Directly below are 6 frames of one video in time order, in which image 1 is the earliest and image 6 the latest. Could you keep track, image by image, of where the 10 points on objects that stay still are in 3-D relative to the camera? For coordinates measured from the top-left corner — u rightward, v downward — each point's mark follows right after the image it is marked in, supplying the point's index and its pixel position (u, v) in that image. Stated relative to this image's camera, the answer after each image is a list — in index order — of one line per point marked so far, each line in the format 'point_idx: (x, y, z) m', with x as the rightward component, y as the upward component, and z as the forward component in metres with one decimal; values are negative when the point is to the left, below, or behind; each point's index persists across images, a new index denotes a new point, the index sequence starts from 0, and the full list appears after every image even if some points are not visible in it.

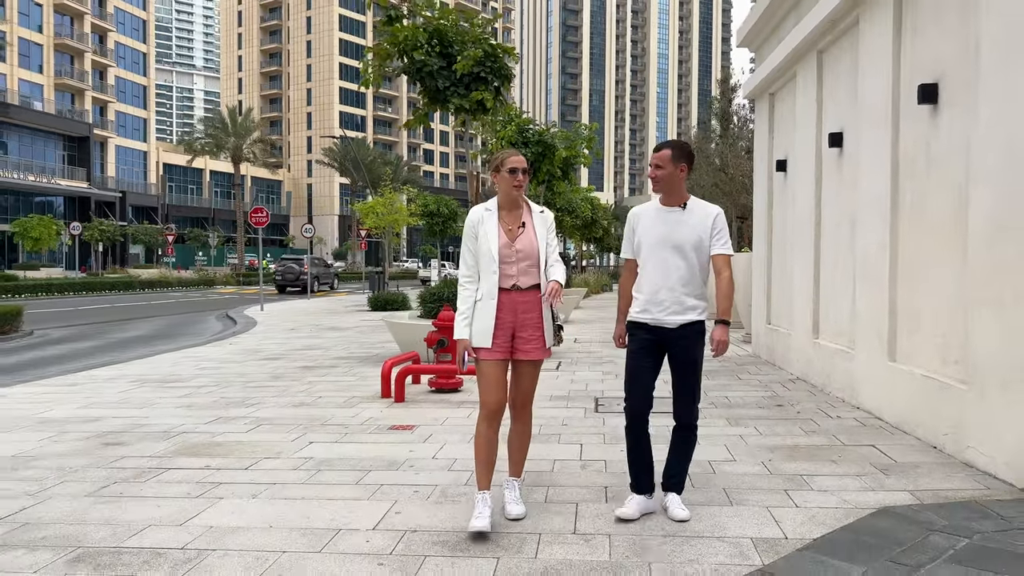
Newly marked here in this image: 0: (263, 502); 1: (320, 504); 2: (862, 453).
0: (-1.3, -1.1, +4.3) m
1: (-0.9, -1.1, +4.2) m
2: (+2.2, -1.0, +5.2) m
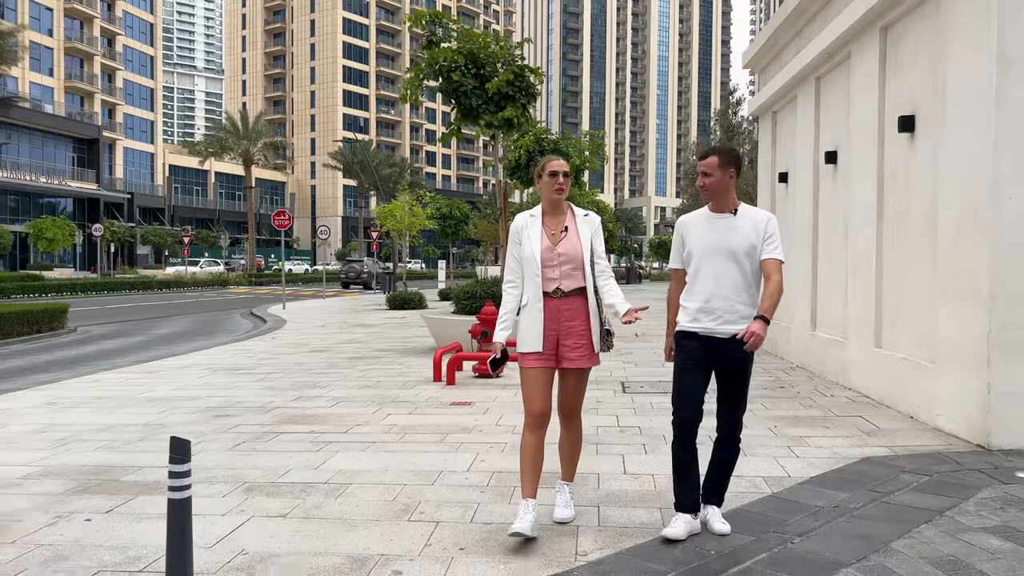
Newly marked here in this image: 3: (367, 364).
0: (-0.9, -1.1, +5.4) m
1: (-0.6, -1.1, +5.3) m
2: (+2.6, -1.0, +6.2) m
3: (-1.8, -1.0, +10.0) m
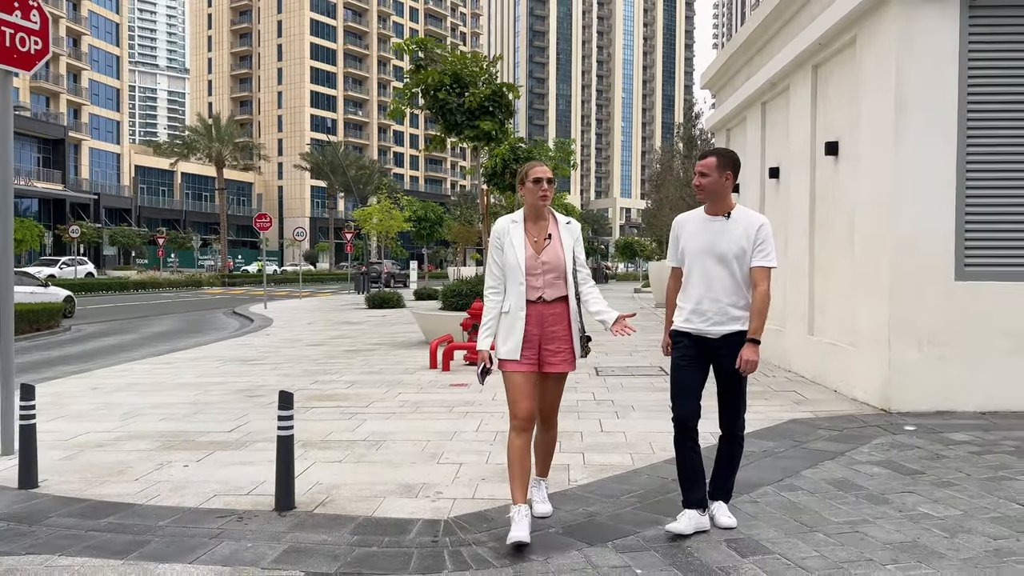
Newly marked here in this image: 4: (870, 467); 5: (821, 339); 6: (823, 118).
0: (-0.9, -1.0, +6.5) m
1: (-0.6, -1.0, +6.4) m
2: (+2.5, -1.0, +7.5) m
3: (-2.0, -0.9, +11.2) m
4: (+2.1, -1.1, +4.9) m
5: (+3.0, -0.5, +8.0) m
6: (+3.1, +1.7, +8.1) m
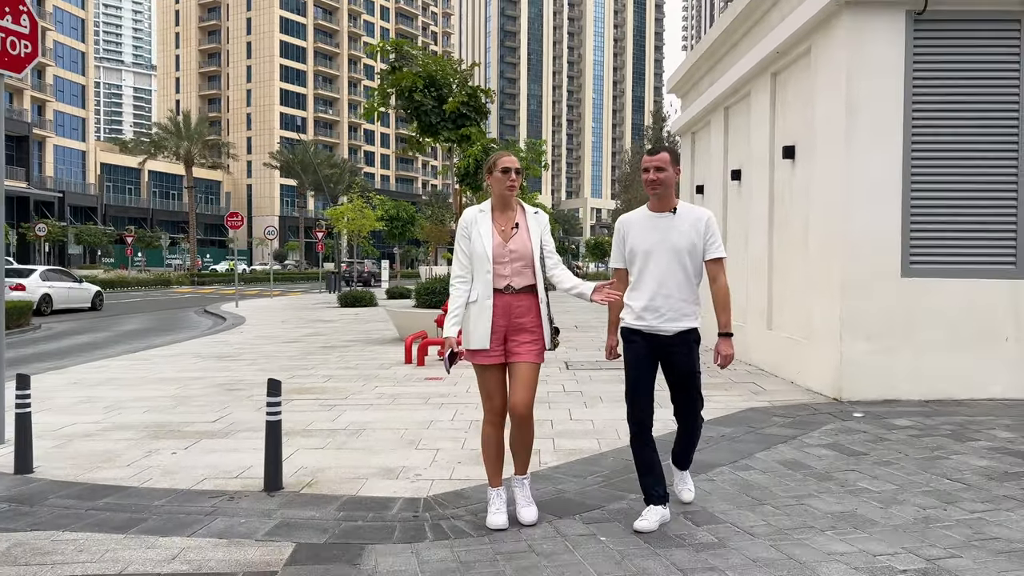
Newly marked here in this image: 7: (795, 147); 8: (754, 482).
0: (-1.1, -1.0, +6.8) m
1: (-0.8, -1.0, +6.7) m
2: (+2.2, -0.9, +7.9) m
3: (-2.4, -0.9, +11.4) m
4: (+2.0, -1.0, +5.3) m
5: (+2.7, -0.5, +8.4) m
6: (+2.8, +1.7, +8.5) m
7: (+2.8, +1.4, +8.1) m
8: (+1.3, -1.1, +4.5) m
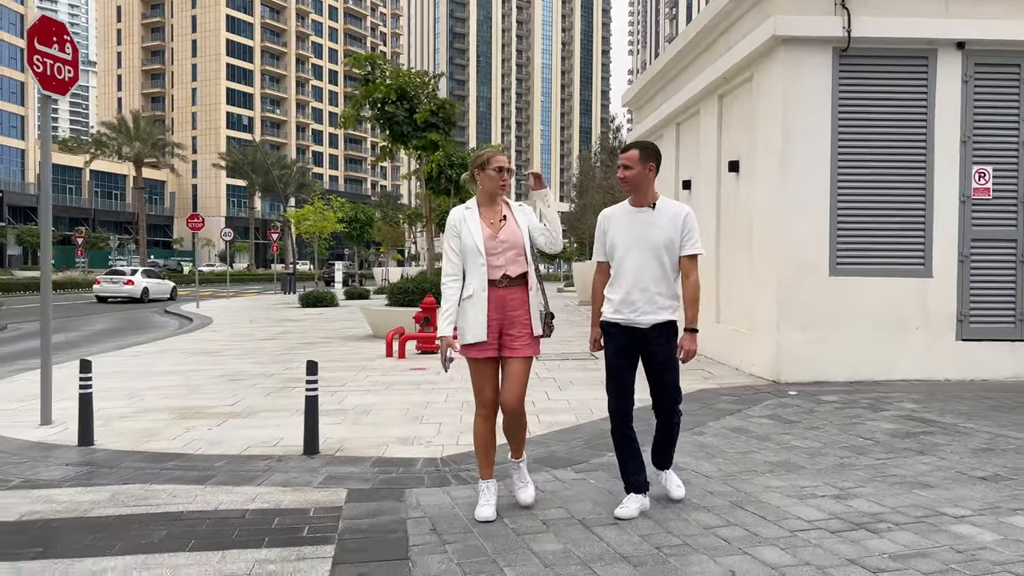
0: (-1.3, -1.0, +7.6) m
1: (-1.0, -1.0, +7.6) m
2: (+2.0, -0.9, +9.0) m
3: (-2.8, -0.9, +12.1) m
4: (+1.9, -1.0, +6.3) m
5: (+2.5, -0.4, +9.4) m
6: (+2.5, +1.7, +9.6) m
7: (+2.5, +1.4, +9.2) m
8: (+1.3, -1.0, +5.5) m
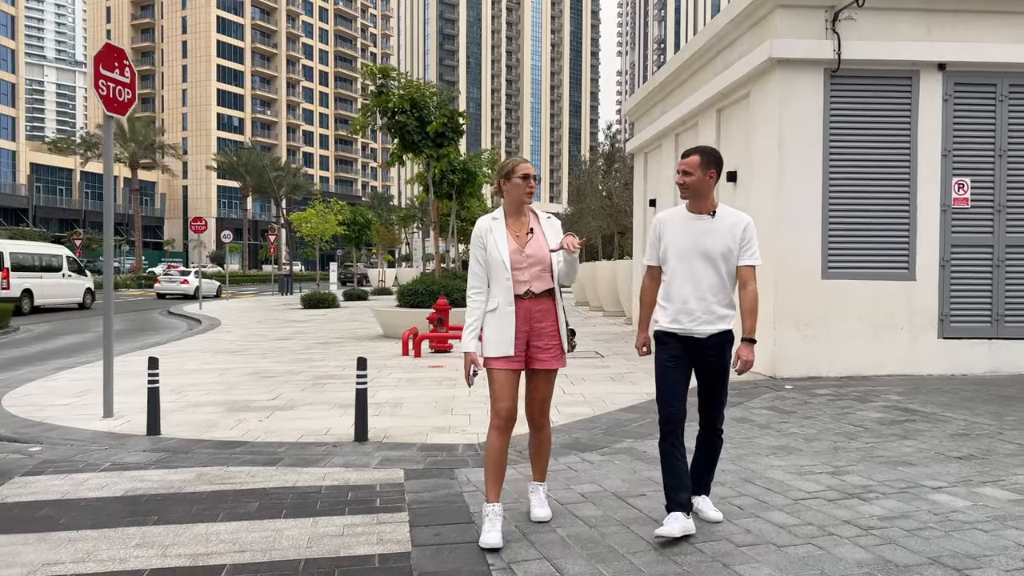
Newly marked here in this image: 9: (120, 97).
0: (-1.1, -1.0, +8.2) m
1: (-0.8, -1.0, +8.2) m
2: (+2.2, -0.9, +9.6) m
3: (-2.7, -0.9, +12.7) m
4: (+2.1, -1.0, +7.0) m
5: (+2.6, -0.5, +10.1) m
6: (+2.7, +1.7, +10.2) m
7: (+2.7, +1.4, +9.8) m
8: (+1.5, -1.1, +6.2) m
9: (-3.3, +1.6, +6.9) m
